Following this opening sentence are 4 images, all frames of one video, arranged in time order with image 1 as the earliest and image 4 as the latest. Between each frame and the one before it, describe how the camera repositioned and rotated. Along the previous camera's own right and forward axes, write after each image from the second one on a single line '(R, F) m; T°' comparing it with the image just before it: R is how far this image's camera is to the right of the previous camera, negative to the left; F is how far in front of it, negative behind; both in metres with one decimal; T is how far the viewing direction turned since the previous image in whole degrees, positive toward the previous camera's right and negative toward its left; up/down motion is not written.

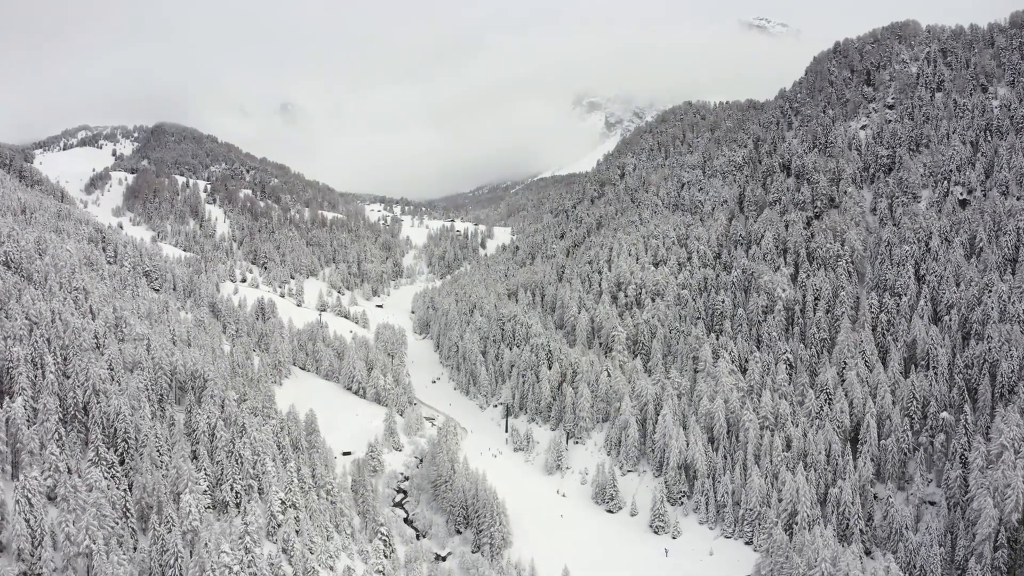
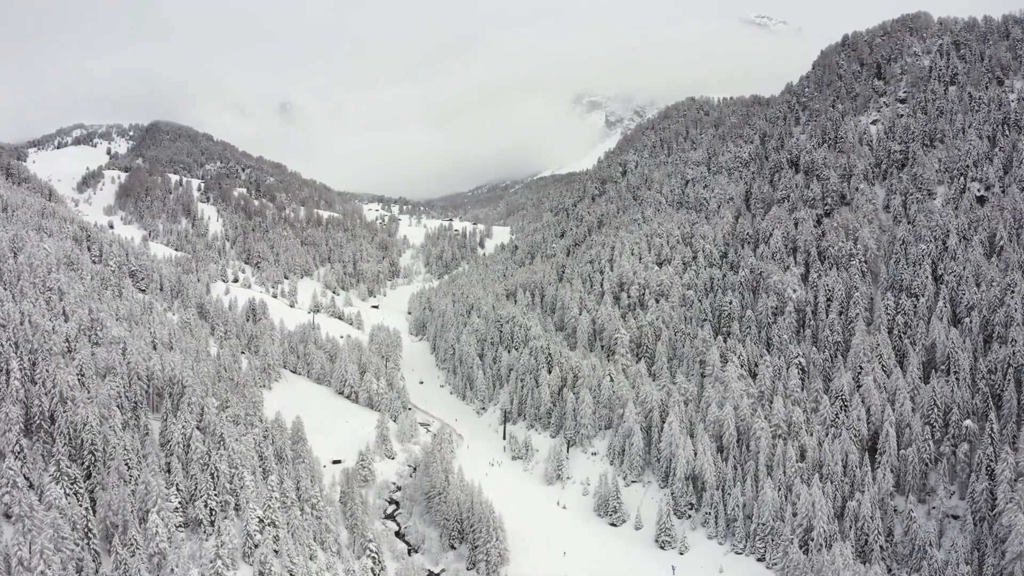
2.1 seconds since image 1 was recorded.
(+0.3, +4.1) m; 0°
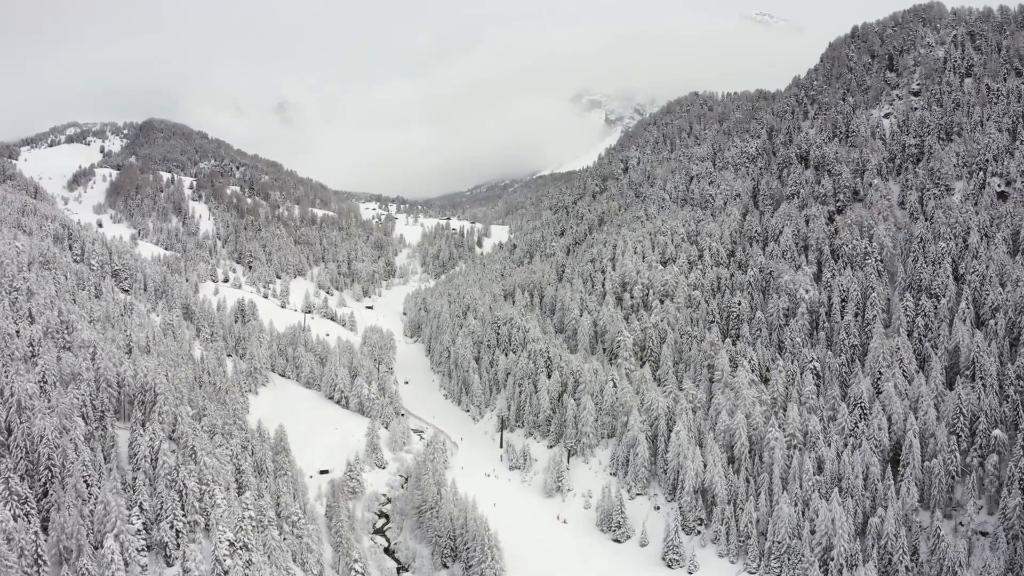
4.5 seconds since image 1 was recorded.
(+0.3, +4.6) m; 0°
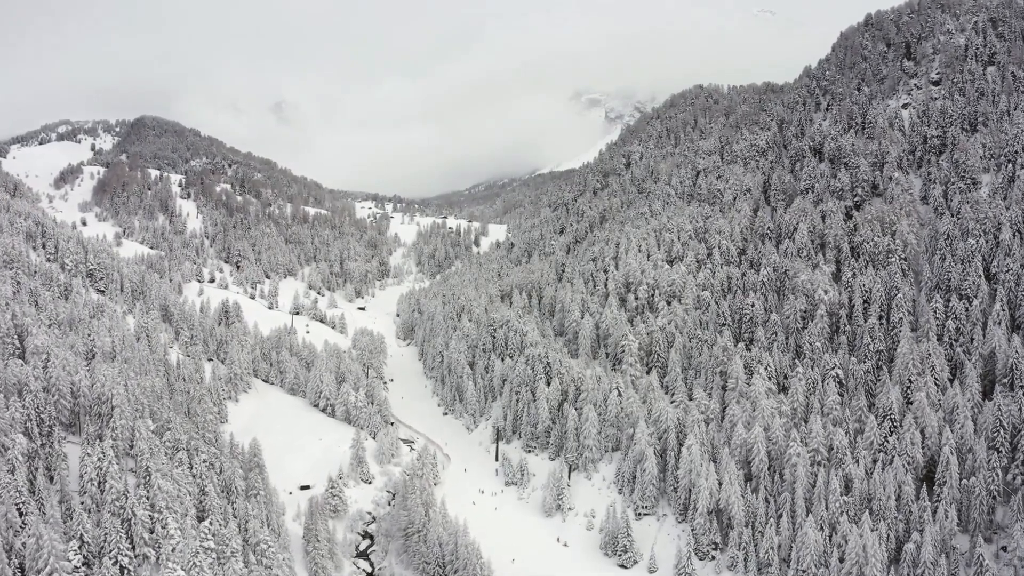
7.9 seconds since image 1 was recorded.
(+0.4, +6.1) m; 0°
